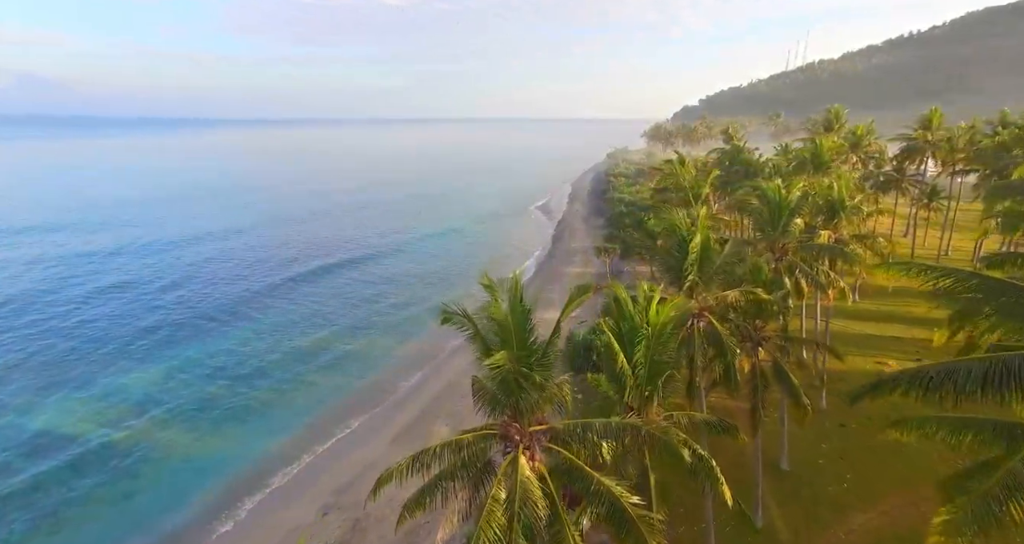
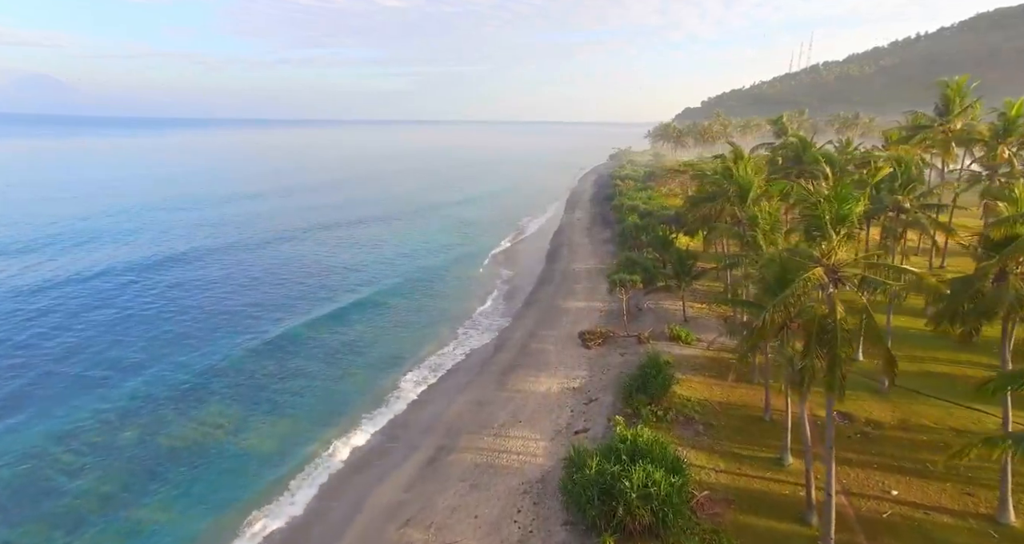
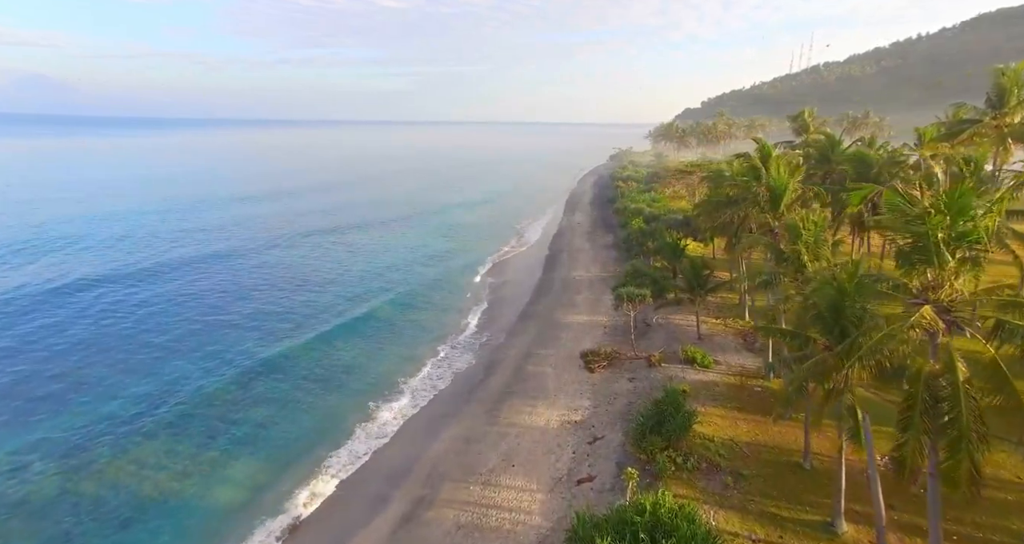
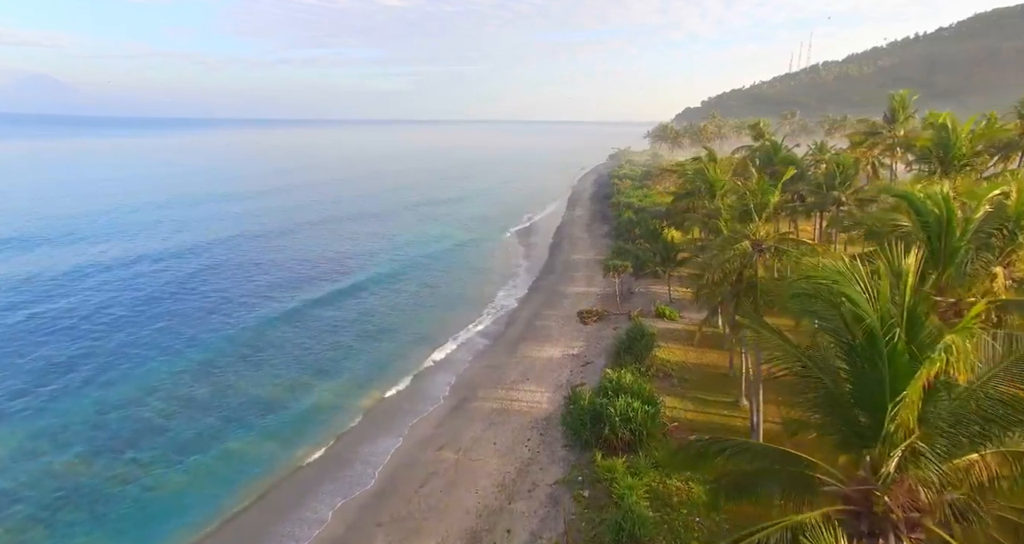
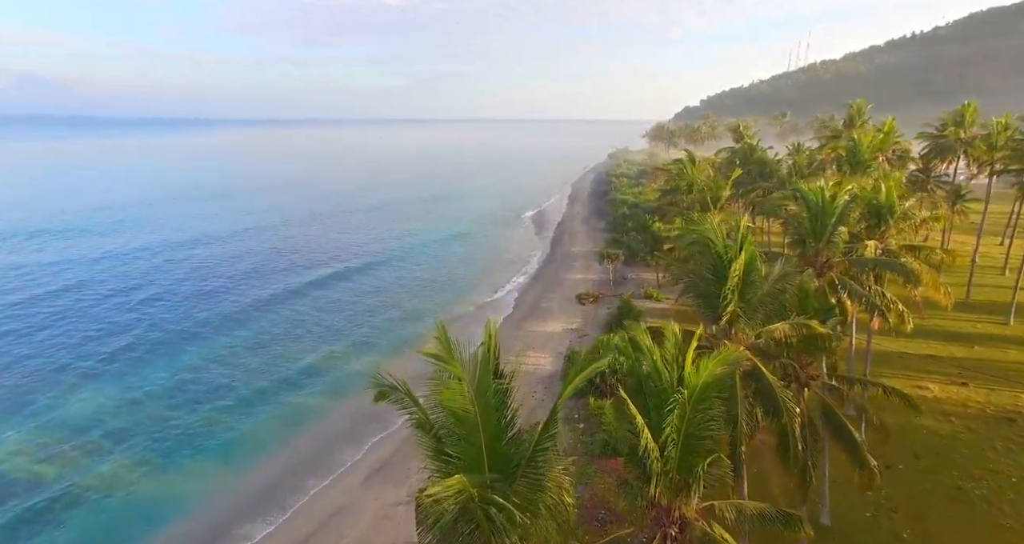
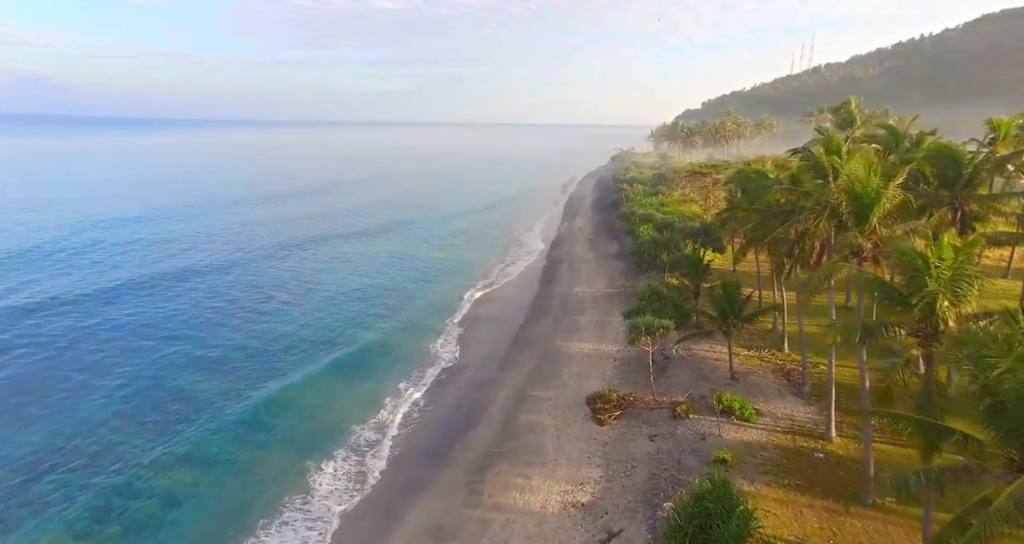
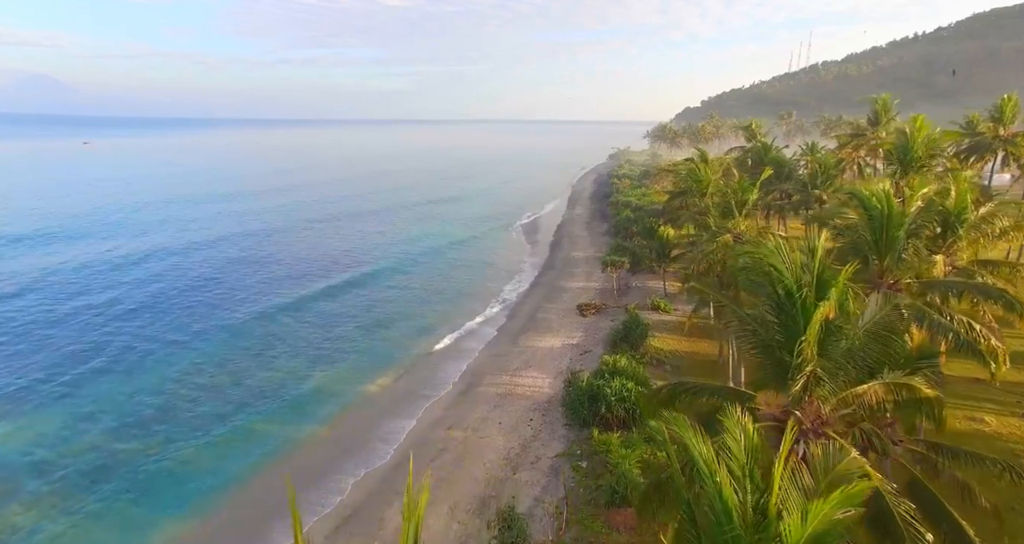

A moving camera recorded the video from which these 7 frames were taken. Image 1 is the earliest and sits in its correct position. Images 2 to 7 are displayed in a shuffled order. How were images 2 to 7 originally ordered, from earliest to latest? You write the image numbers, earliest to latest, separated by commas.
5, 7, 4, 2, 3, 6
